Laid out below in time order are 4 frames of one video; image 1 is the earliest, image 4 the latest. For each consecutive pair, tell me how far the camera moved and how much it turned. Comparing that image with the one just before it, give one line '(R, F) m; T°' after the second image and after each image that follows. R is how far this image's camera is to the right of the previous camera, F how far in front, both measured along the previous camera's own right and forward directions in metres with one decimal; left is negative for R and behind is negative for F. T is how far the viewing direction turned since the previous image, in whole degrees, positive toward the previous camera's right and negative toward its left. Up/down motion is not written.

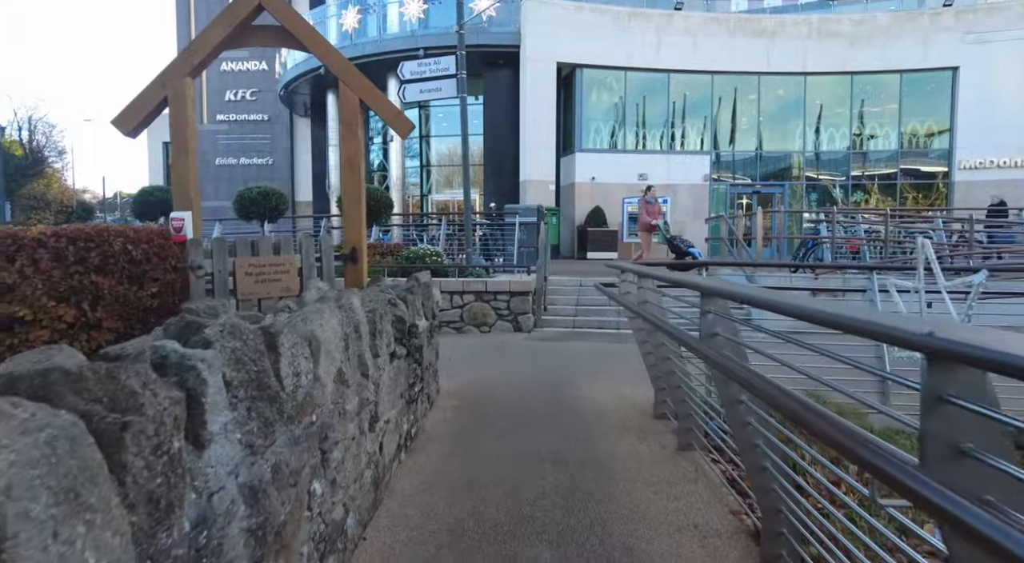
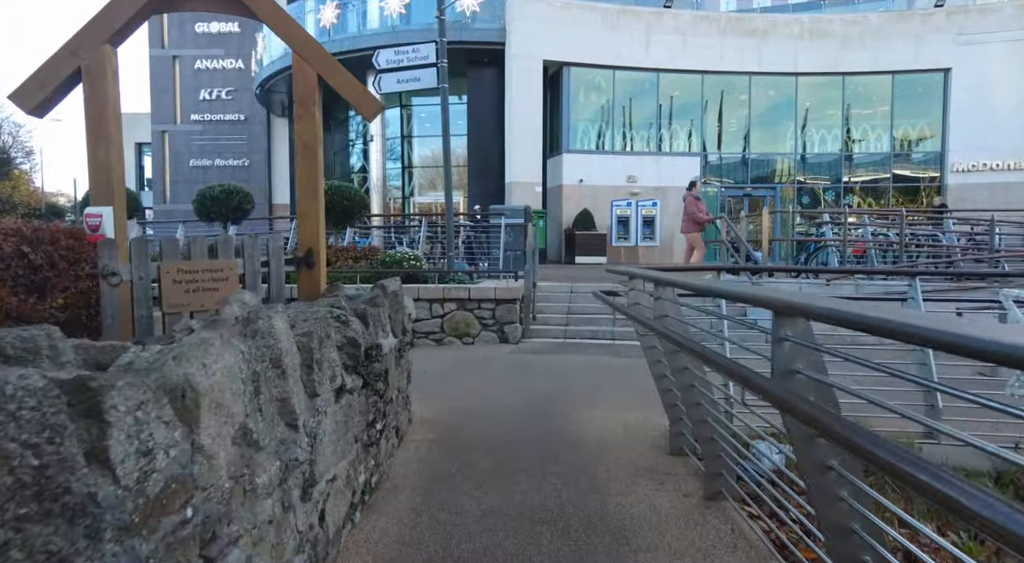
(0.0, +0.8) m; +1°
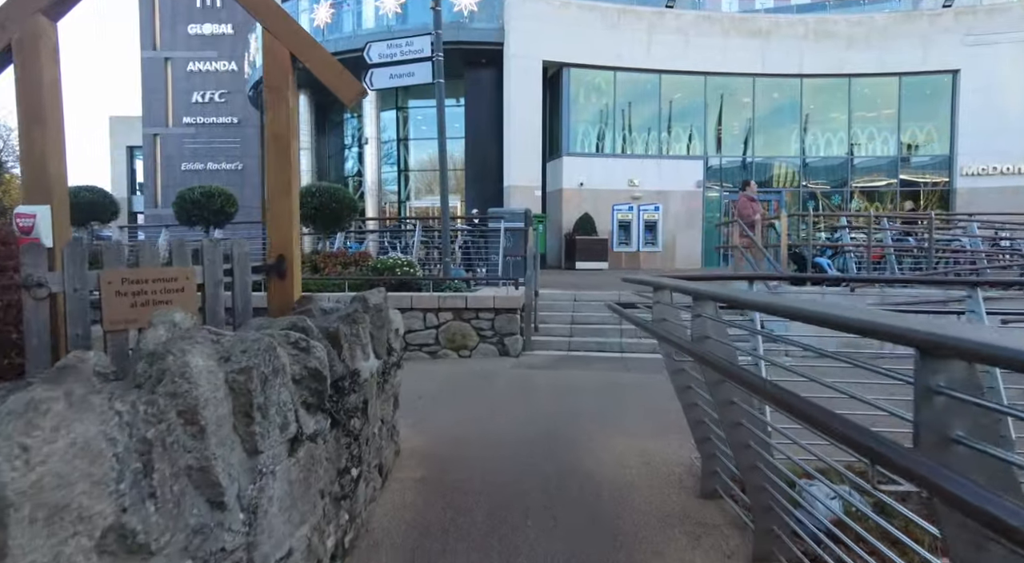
(0.0, +0.6) m; 0°
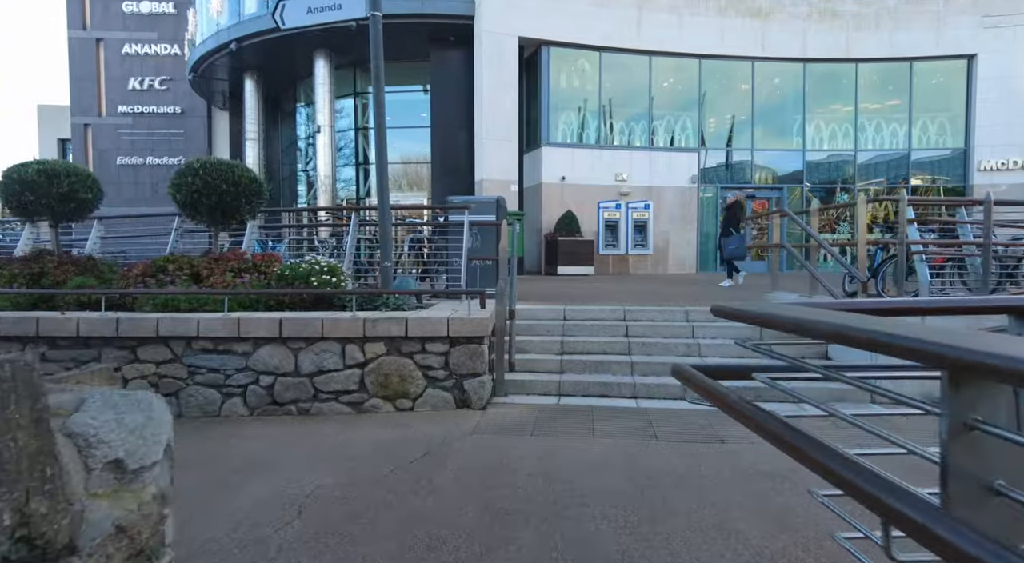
(+0.1, +2.7) m; +2°
